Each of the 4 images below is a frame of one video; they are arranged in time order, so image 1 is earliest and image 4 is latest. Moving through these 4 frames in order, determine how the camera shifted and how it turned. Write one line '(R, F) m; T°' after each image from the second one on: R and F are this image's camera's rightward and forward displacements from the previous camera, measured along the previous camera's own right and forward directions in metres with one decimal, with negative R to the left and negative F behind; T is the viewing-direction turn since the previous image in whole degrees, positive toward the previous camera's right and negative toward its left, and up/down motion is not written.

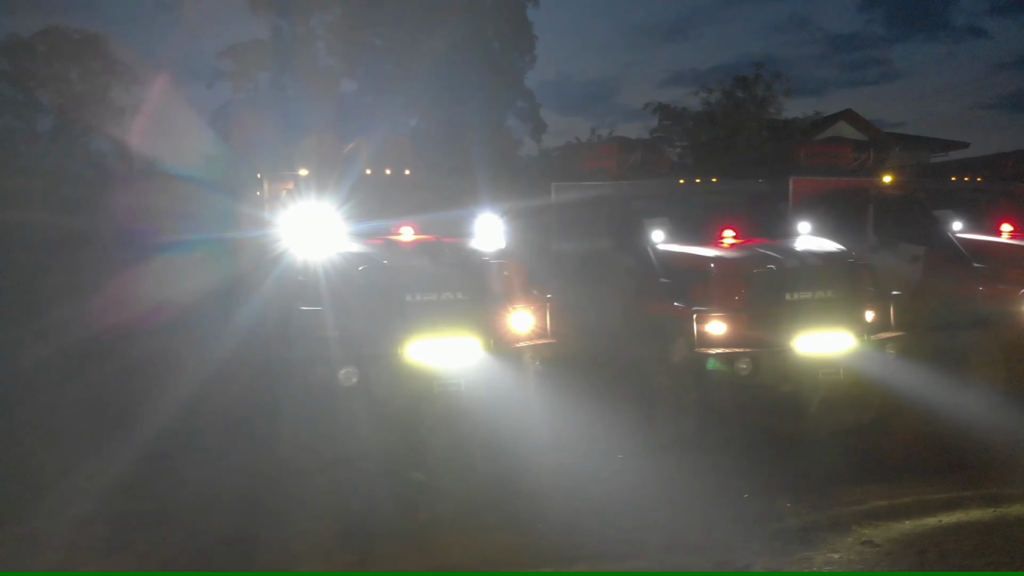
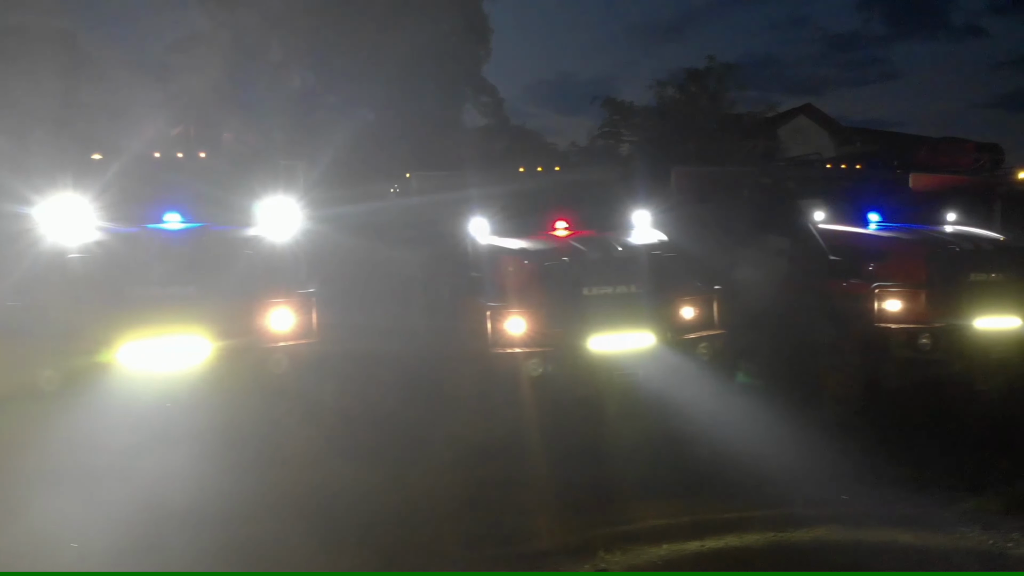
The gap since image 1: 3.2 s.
(+2.7, +0.7) m; 0°
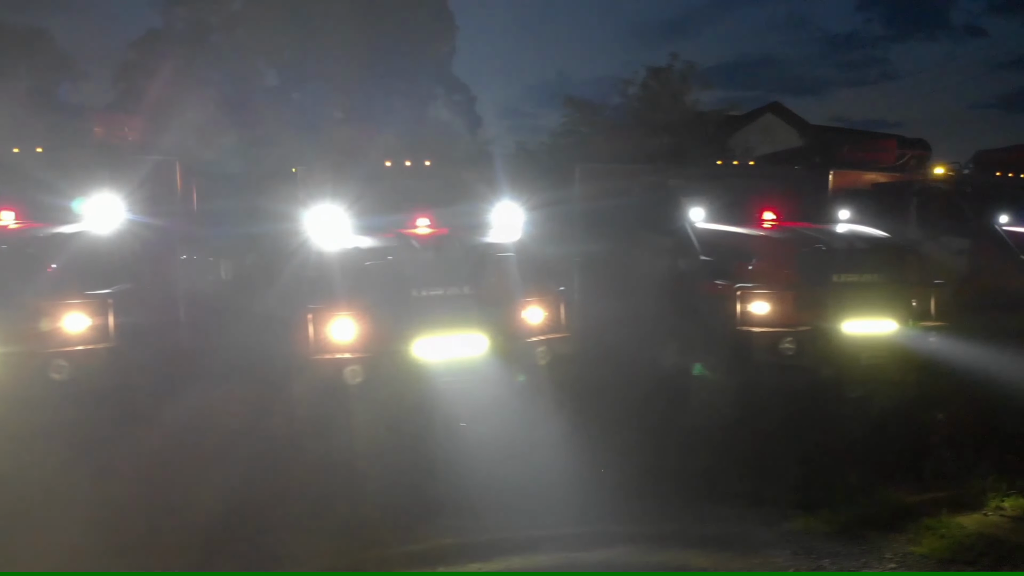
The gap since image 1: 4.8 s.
(+2.0, +0.4) m; 0°
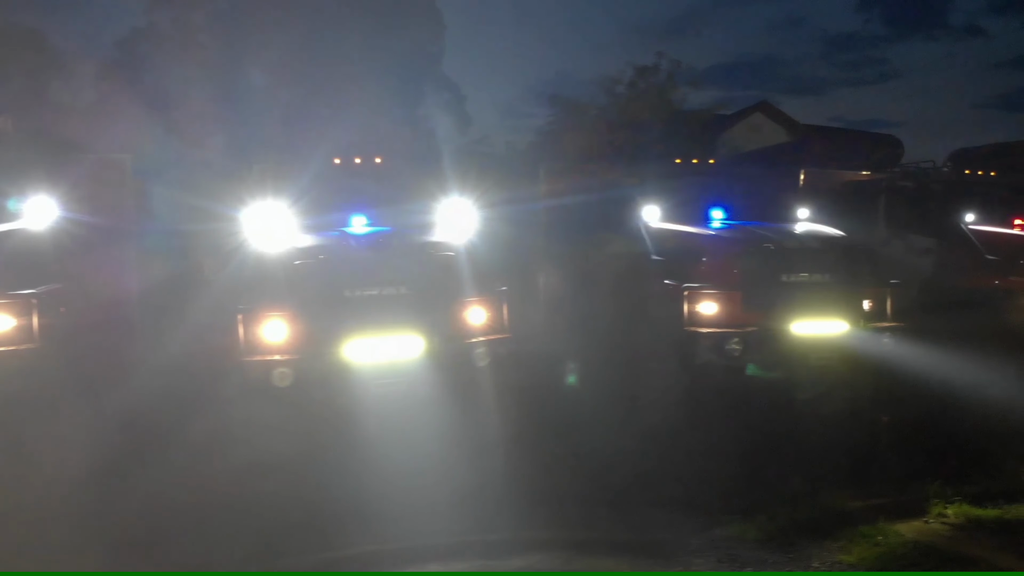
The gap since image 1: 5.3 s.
(+0.7, +0.1) m; 0°
